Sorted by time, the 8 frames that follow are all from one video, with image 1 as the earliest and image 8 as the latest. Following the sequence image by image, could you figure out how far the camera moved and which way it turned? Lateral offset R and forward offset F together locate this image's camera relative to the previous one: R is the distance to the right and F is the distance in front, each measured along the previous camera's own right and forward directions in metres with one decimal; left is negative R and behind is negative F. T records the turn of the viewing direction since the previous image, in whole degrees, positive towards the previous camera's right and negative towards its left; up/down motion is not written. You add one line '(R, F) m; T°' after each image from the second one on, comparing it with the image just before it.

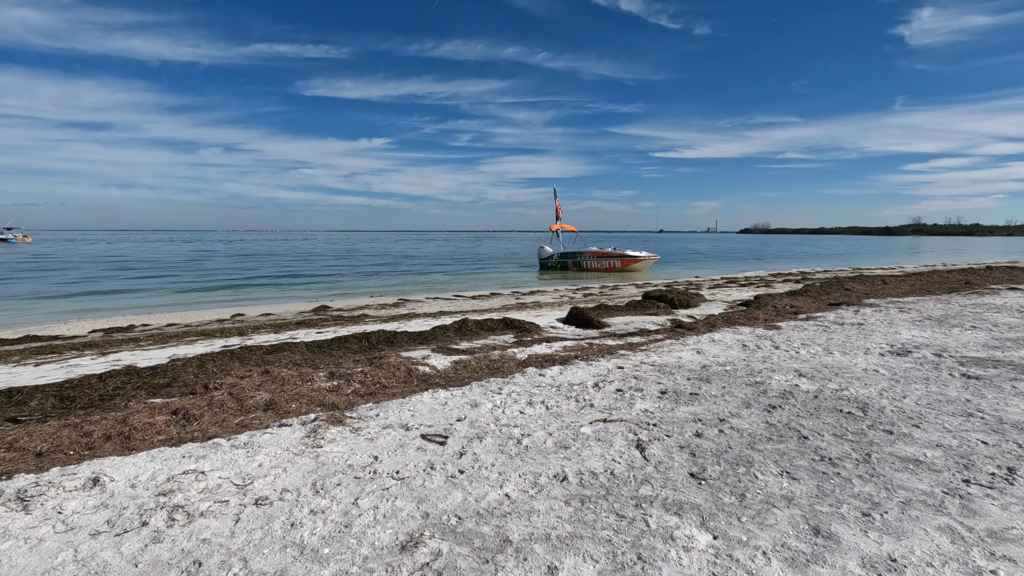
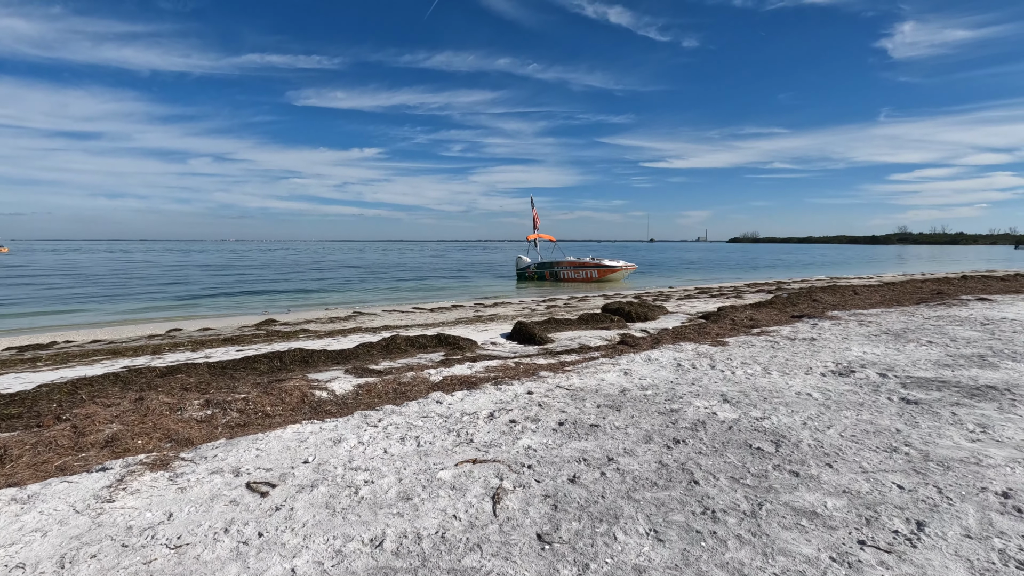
(+1.0, +0.6) m; +1°
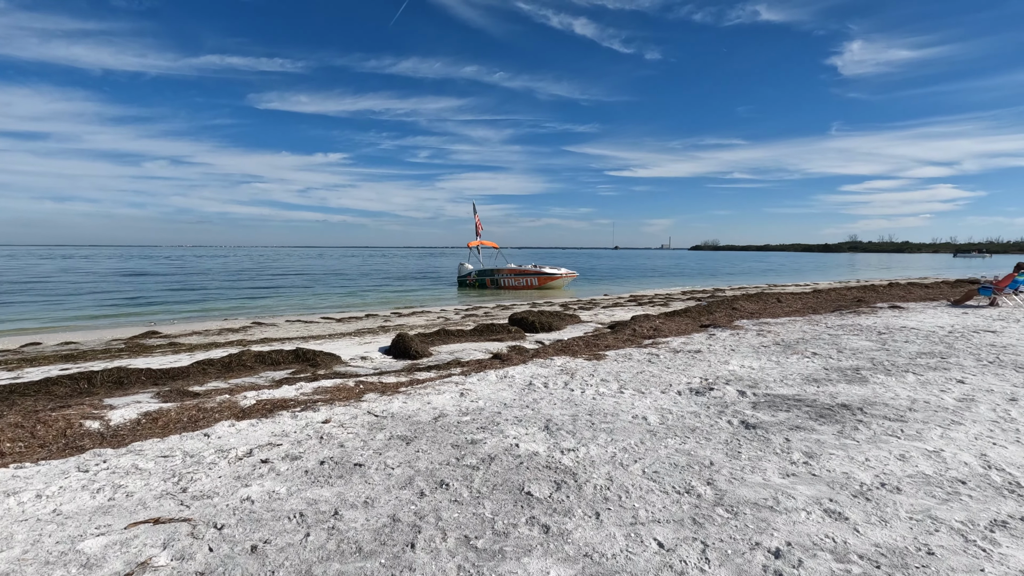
(+1.5, +0.7) m; +4°
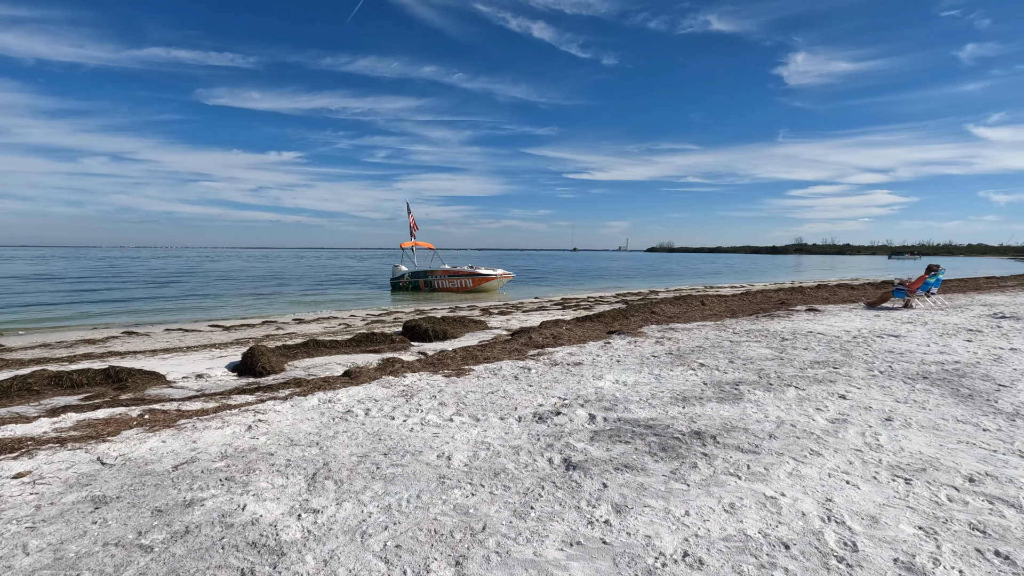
(+1.4, +0.9) m; +4°
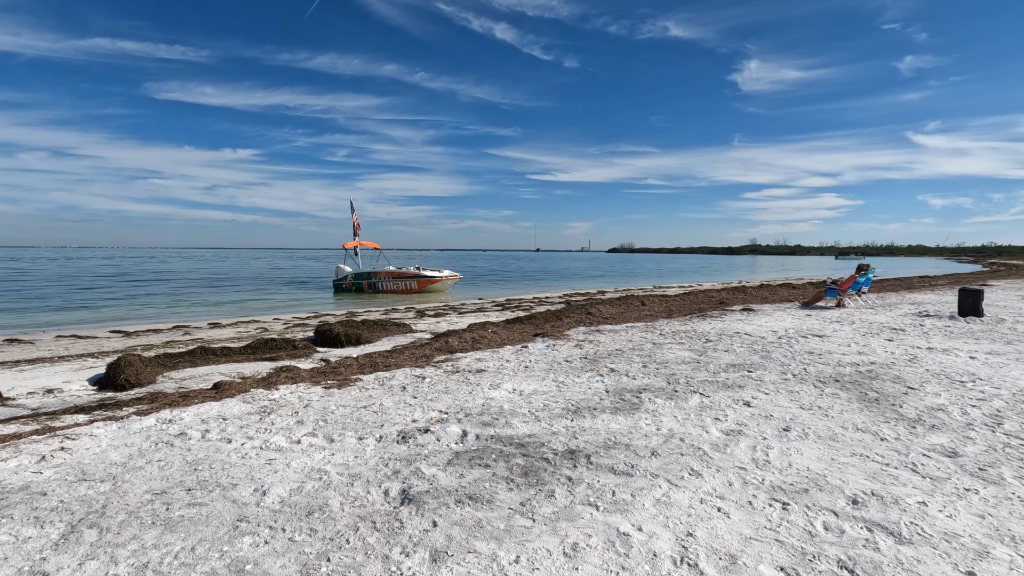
(+0.9, +0.5) m; +4°
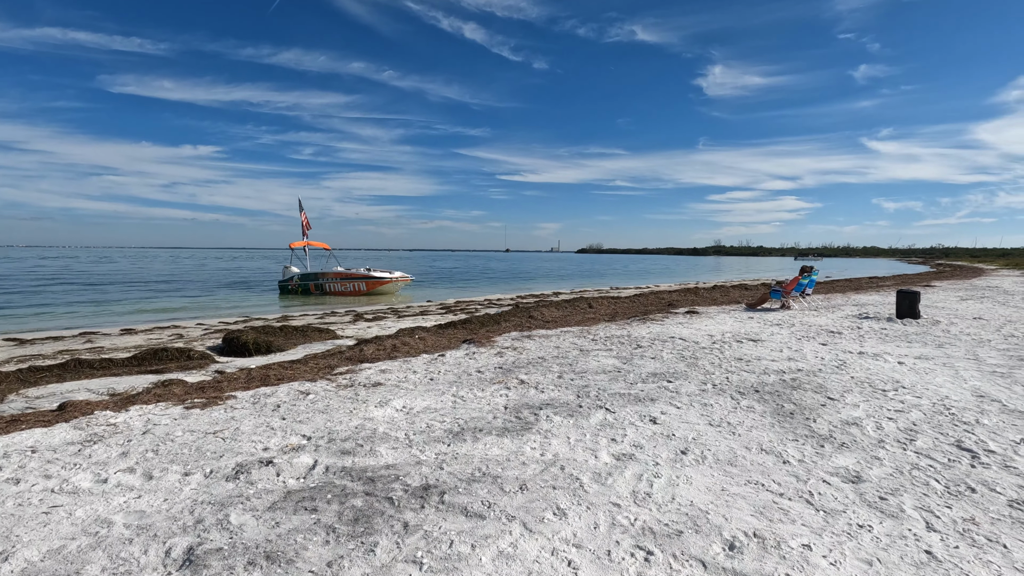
(+0.8, +0.5) m; +3°
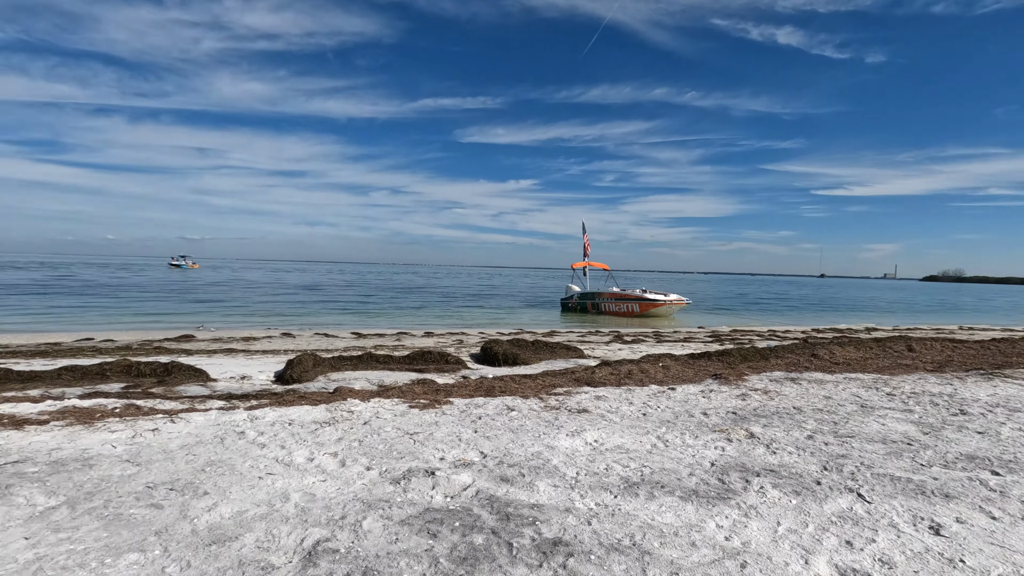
(+0.7, +0.7) m; -31°
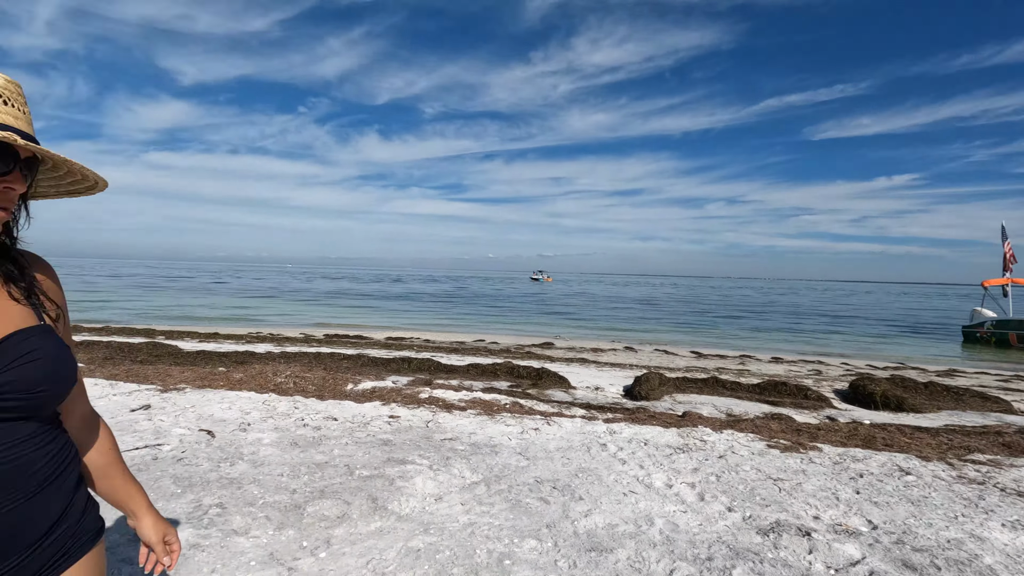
(-0.2, -0.1) m; -35°
